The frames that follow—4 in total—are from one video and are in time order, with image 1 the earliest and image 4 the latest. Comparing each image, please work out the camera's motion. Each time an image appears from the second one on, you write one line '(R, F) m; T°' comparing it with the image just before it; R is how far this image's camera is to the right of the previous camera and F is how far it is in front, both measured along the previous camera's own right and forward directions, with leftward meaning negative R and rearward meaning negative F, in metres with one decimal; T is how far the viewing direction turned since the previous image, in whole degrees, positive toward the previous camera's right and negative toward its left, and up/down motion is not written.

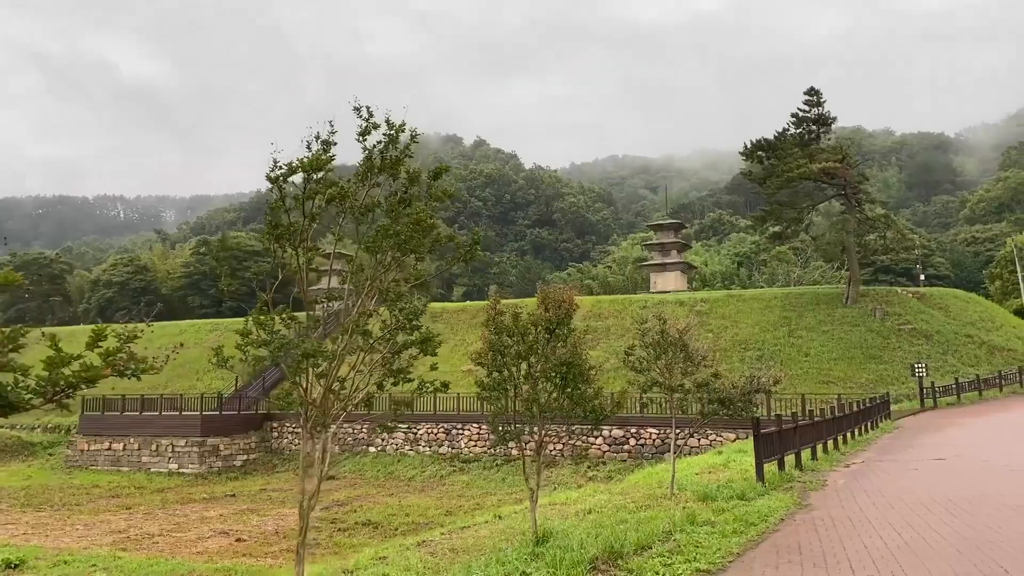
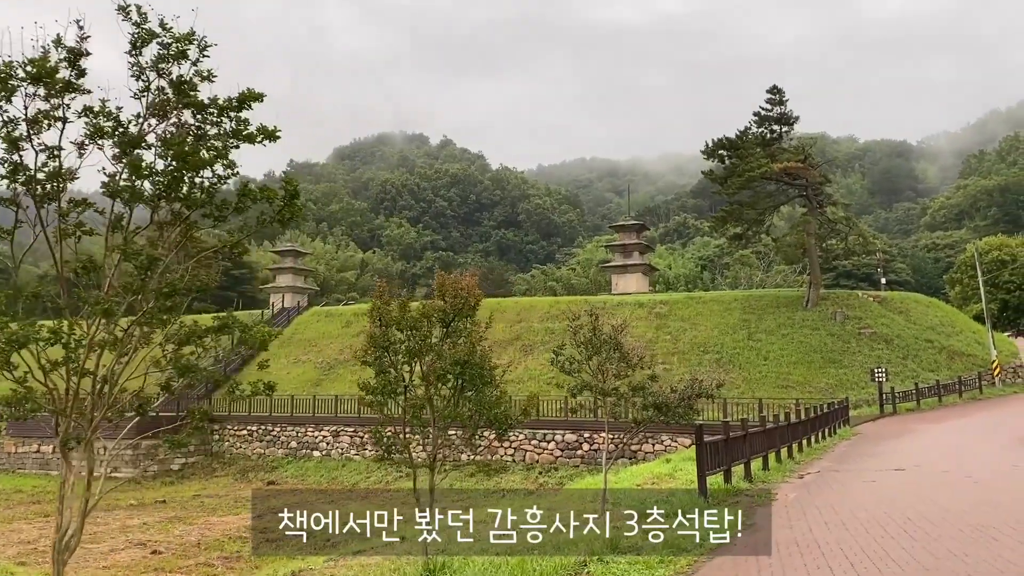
(+0.6, +0.9) m; +3°
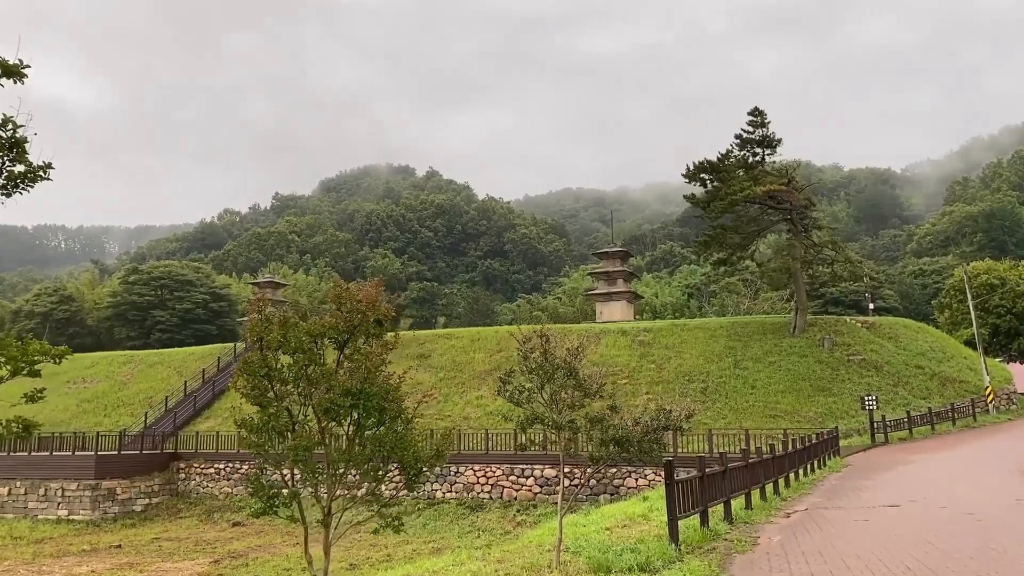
(+0.5, +0.8) m; +1°
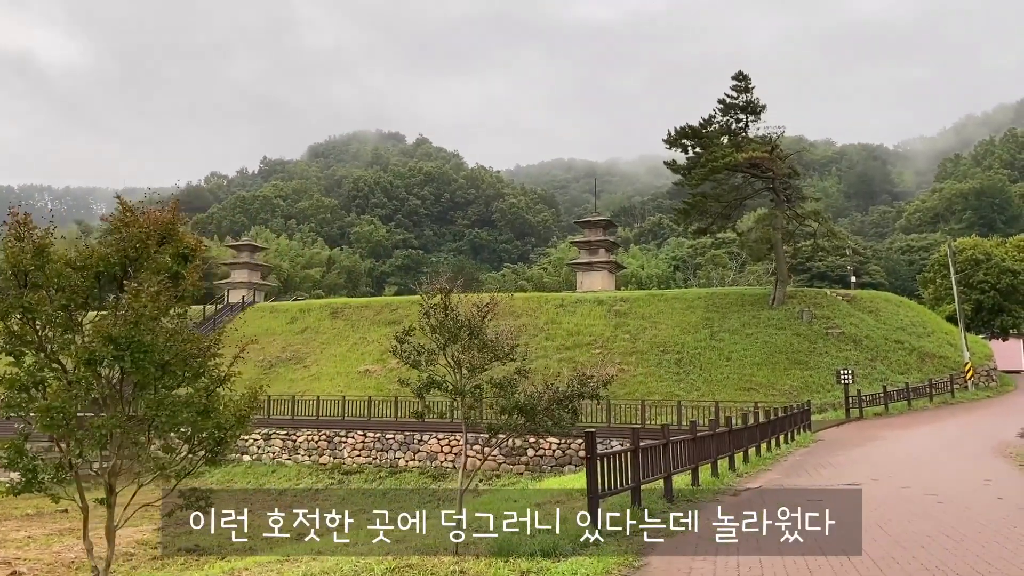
(+0.8, +0.8) m; +1°
